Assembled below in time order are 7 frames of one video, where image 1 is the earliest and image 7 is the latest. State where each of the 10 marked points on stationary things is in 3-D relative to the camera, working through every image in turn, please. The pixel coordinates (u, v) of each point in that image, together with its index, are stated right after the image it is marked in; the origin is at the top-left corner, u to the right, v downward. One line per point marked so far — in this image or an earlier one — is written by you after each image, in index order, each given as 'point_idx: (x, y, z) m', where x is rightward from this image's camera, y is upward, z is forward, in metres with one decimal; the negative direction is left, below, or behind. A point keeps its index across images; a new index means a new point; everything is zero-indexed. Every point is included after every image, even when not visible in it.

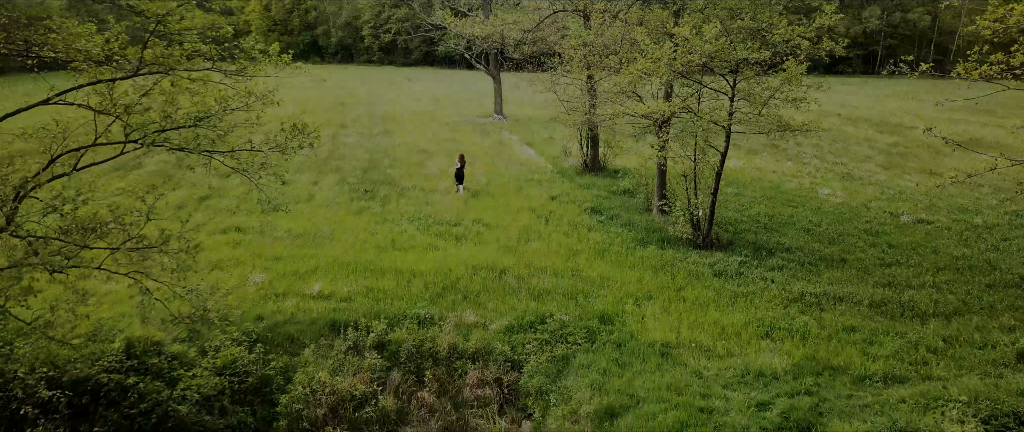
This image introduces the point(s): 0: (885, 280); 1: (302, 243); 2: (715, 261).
0: (+6.0, -1.0, +12.2) m
1: (-3.9, -0.5, +14.0) m
2: (+3.5, -0.8, +12.9) m
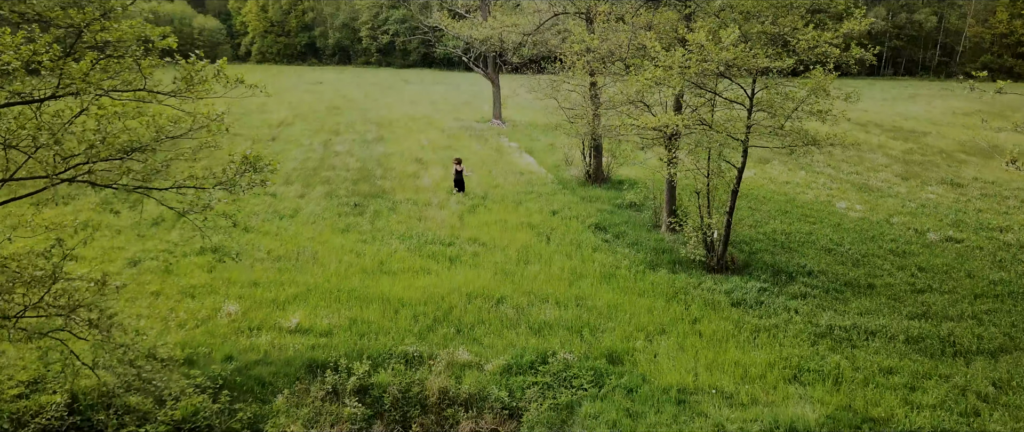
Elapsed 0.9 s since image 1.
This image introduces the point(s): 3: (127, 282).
0: (+6.0, -1.4, +11.1) m
1: (-3.9, -0.9, +12.9) m
2: (+3.4, -1.1, +11.9) m
3: (-6.1, -1.0, +12.0) m
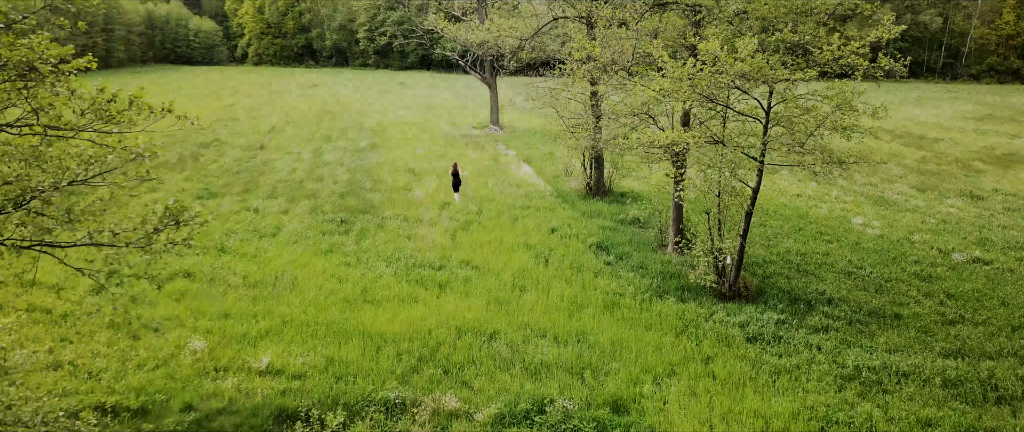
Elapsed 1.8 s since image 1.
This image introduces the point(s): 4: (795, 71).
0: (+5.9, -1.7, +10.1) m
1: (-4.0, -1.2, +11.9) m
2: (+3.4, -1.5, +10.9) m
3: (-6.2, -1.4, +11.0) m
4: (+3.9, +2.0, +10.4) m
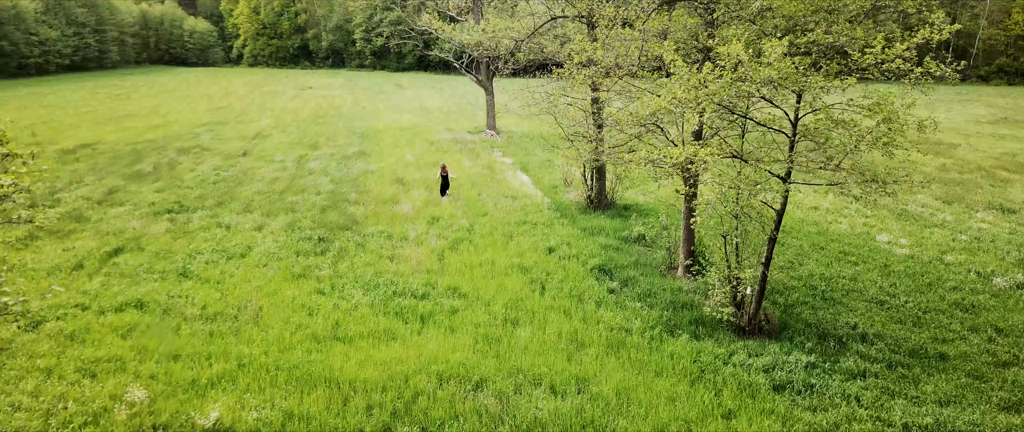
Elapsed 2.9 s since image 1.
0: (+5.8, -2.1, +8.7) m
1: (-4.1, -1.6, +10.6) m
2: (+3.2, -1.8, +9.5) m
3: (-6.3, -1.7, +9.6) m
4: (+3.8, +1.6, +9.0) m
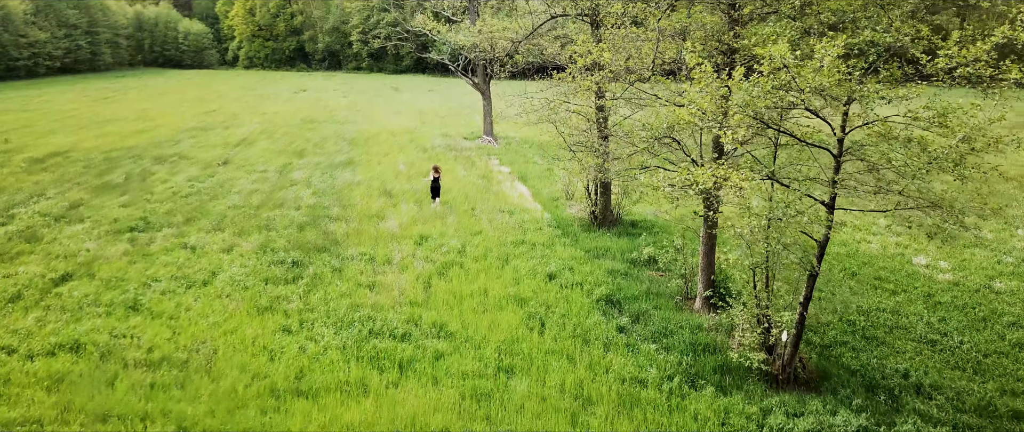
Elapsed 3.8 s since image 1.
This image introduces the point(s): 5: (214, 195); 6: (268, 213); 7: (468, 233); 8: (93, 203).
0: (+5.7, -2.4, +7.2) m
1: (-4.2, -1.9, +9.0) m
2: (+3.2, -2.2, +7.9) m
3: (-6.4, -2.1, +8.1) m
4: (+3.7, +1.3, +7.5) m
5: (-7.5, +0.5, +19.1) m
6: (-5.6, +0.1, +17.2) m
7: (-0.9, -0.4, +15.3) m
8: (-10.0, +0.3, +18.0) m
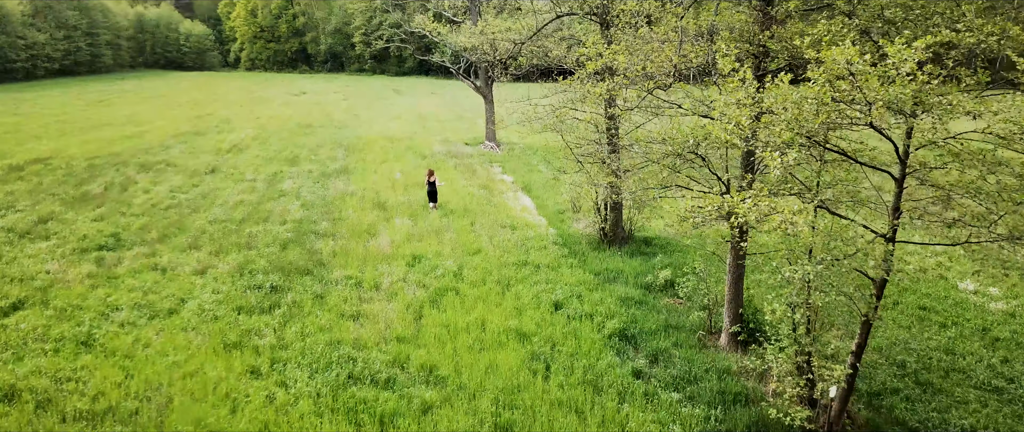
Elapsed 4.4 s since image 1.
0: (+5.7, -2.8, +5.8) m
1: (-4.2, -2.3, +7.7) m
2: (+3.1, -2.5, +6.6) m
3: (-6.4, -2.4, +6.8) m
4: (+3.7, +1.0, +6.1) m
5: (-7.4, +0.2, +17.8) m
6: (-5.5, -0.2, +16.0) m
7: (-0.8, -0.7, +14.0) m
8: (-9.9, 0.0, +16.8) m
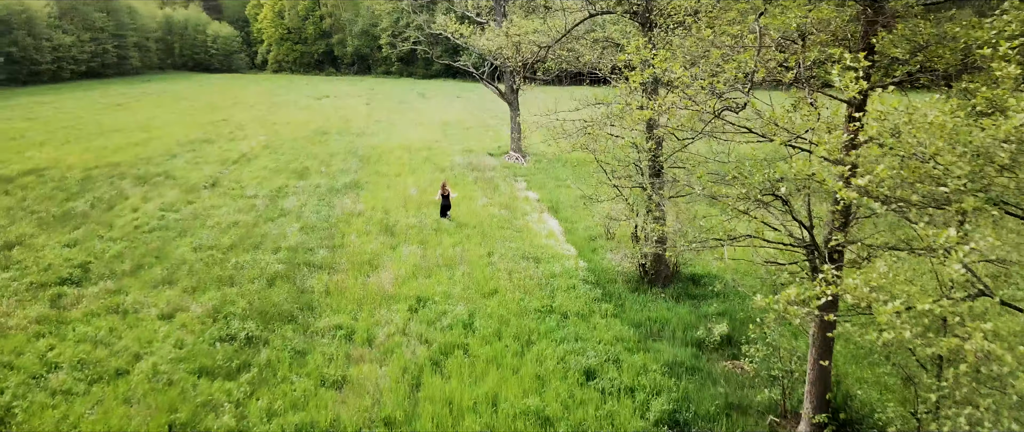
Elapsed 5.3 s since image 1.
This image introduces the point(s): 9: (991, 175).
0: (+5.7, -3.3, +3.5) m
1: (-4.1, -2.8, +5.7) m
2: (+3.2, -3.1, +4.3) m
3: (-6.3, -2.9, +4.9) m
4: (+3.7, +0.4, +3.9) m
5: (-6.9, -0.3, +16.0) m
6: (-5.1, -0.7, +14.0) m
7: (-0.5, -1.2, +11.9) m
8: (-9.4, -0.5, +15.0) m
9: (+2.6, +0.3, +4.5) m
